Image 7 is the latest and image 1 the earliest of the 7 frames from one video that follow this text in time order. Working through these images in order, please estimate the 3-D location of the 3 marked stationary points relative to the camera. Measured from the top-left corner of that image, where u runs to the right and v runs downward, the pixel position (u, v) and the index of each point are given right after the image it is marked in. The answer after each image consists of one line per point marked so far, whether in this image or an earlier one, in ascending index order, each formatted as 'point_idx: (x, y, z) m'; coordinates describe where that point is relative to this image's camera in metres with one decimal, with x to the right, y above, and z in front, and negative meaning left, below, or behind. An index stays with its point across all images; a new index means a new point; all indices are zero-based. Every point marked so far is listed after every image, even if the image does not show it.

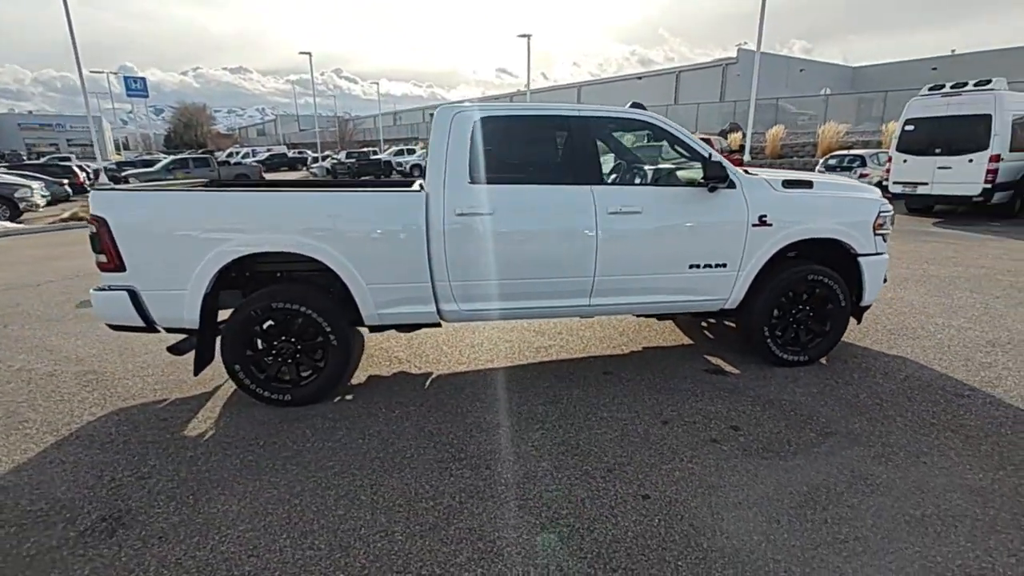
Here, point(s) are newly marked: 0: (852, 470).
0: (+1.8, -1.0, +2.7) m
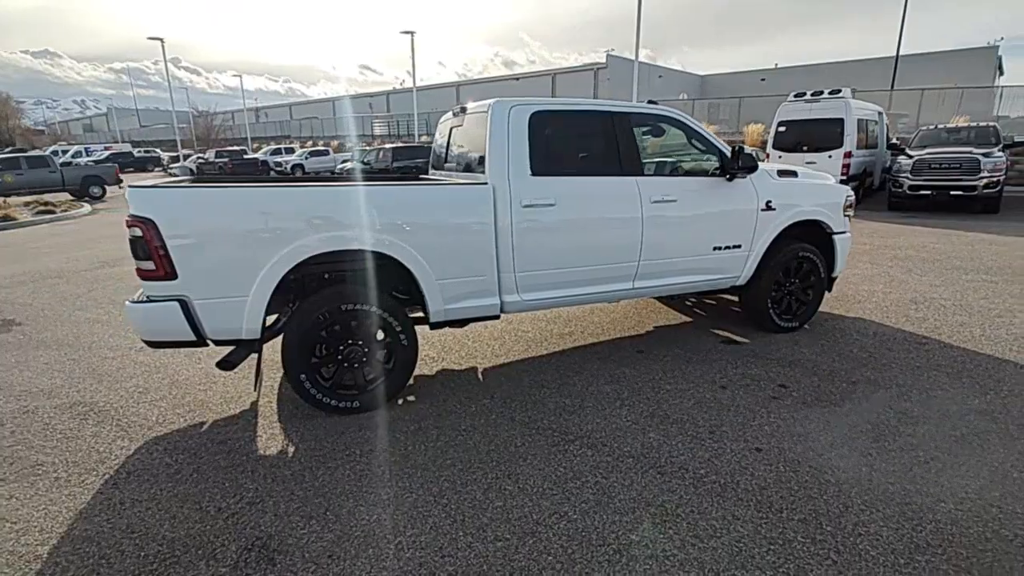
0: (+2.4, -0.8, +3.3) m
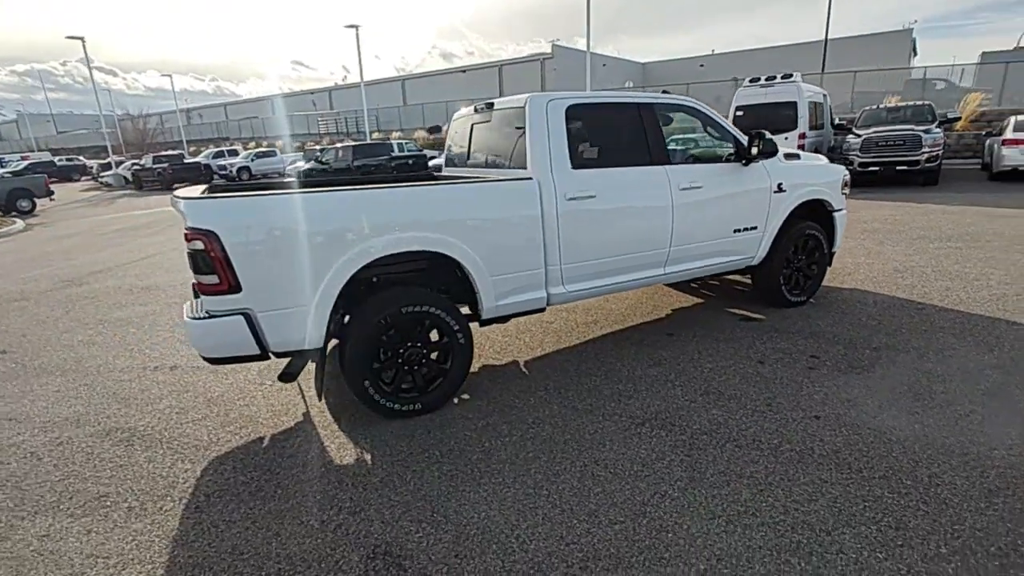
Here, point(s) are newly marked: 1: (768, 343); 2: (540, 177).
0: (+2.8, -0.6, +3.6) m
1: (+2.1, -0.4, +4.1) m
2: (+0.2, +0.7, +3.5) m
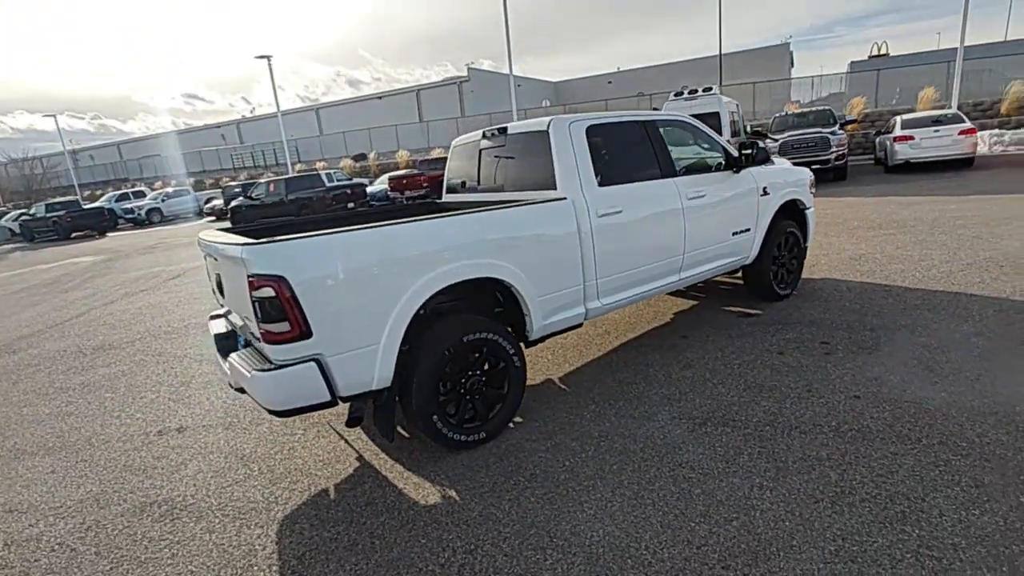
0: (+3.1, -0.4, +4.0) m
1: (+2.3, -0.4, +4.4) m
2: (+0.4, +0.6, +3.6) m
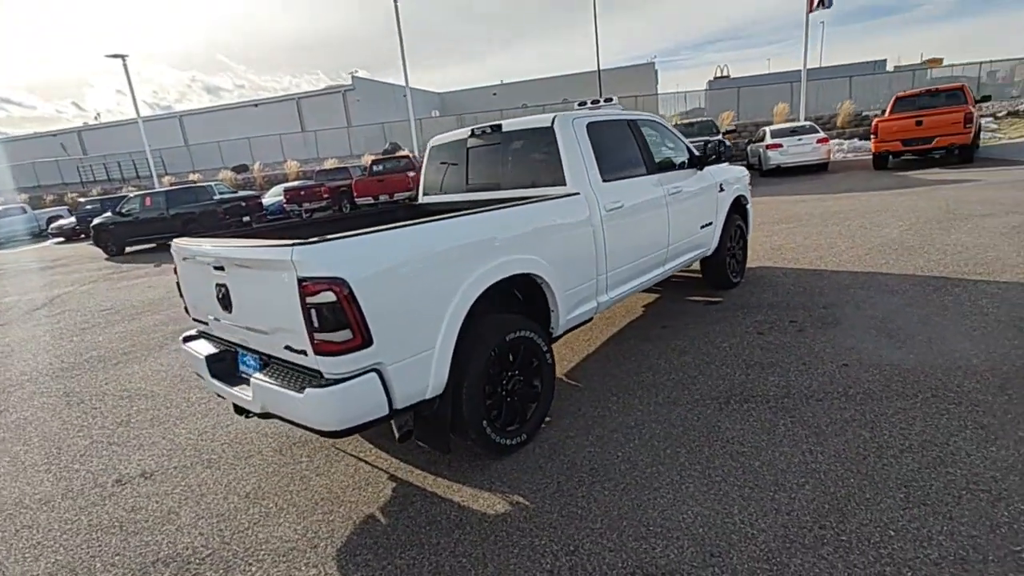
0: (+3.1, -0.2, +4.5) m
1: (+2.2, -0.3, +4.8) m
2: (+0.5, +0.7, +3.6) m
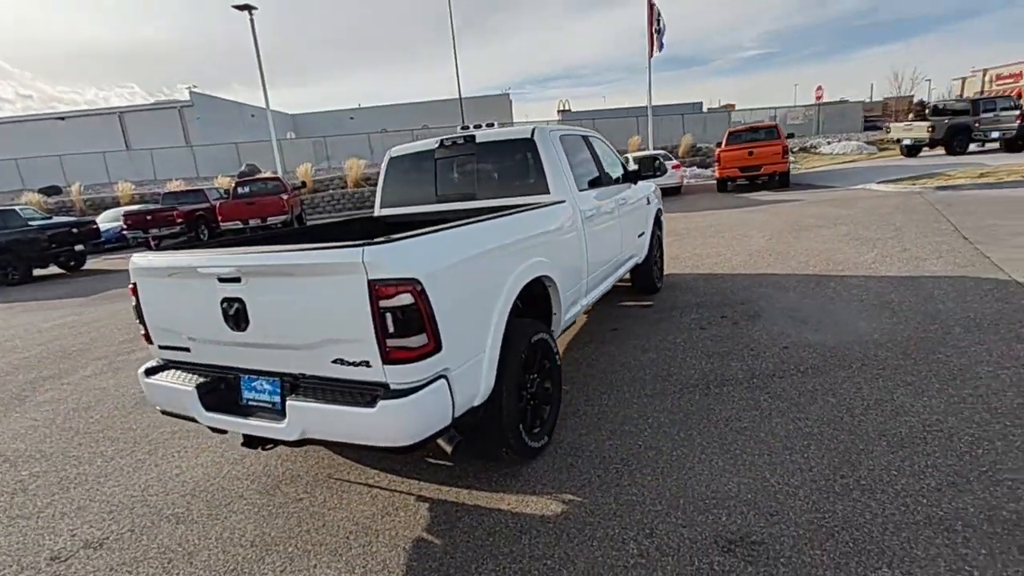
0: (+2.7, -0.2, +5.3) m
1: (+1.8, -0.3, +5.3) m
2: (+0.4, +0.6, +3.8) m
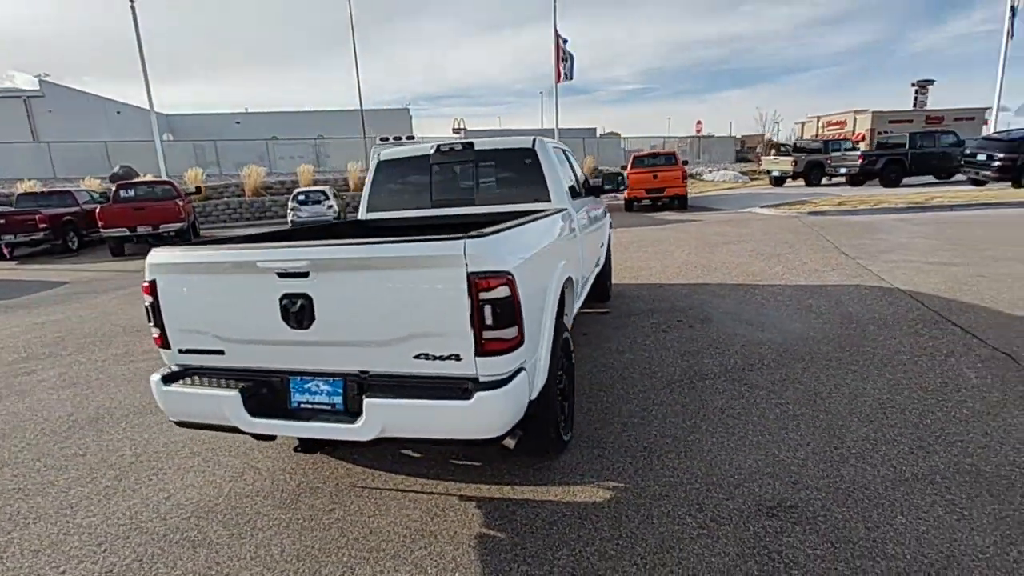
0: (+2.4, -0.3, +5.9) m
1: (+1.4, -0.4, +5.8) m
2: (+0.4, +0.6, +4.0) m
